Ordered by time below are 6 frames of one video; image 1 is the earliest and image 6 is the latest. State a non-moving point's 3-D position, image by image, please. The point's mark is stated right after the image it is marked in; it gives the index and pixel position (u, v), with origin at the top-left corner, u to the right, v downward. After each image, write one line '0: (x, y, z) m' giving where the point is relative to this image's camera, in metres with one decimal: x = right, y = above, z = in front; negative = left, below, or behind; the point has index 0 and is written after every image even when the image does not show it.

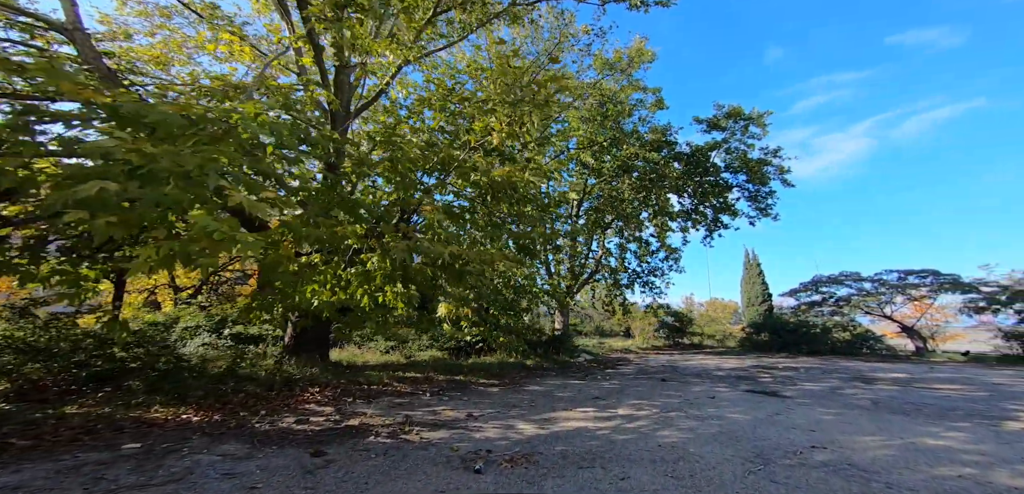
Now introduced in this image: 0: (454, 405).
0: (-0.7, -2.0, +5.3) m
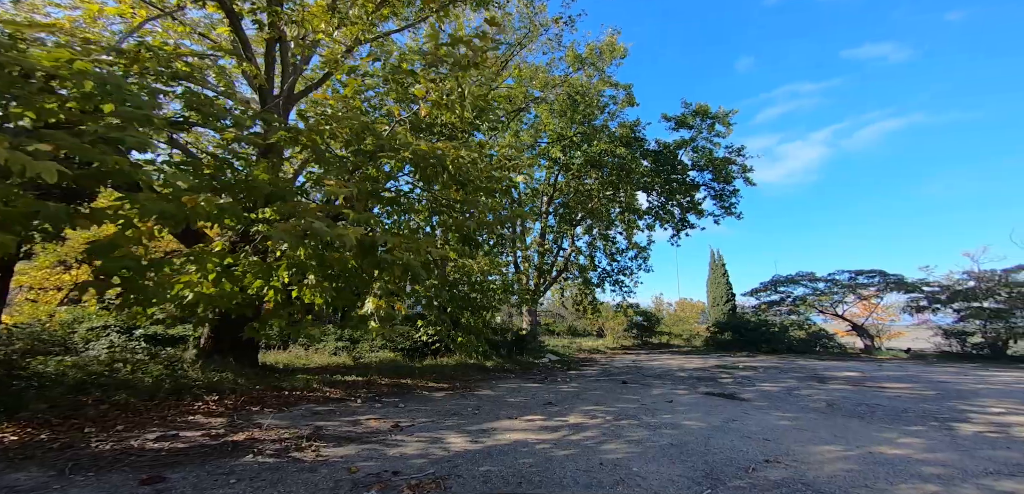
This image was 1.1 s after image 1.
0: (-1.4, -1.8, +4.8) m
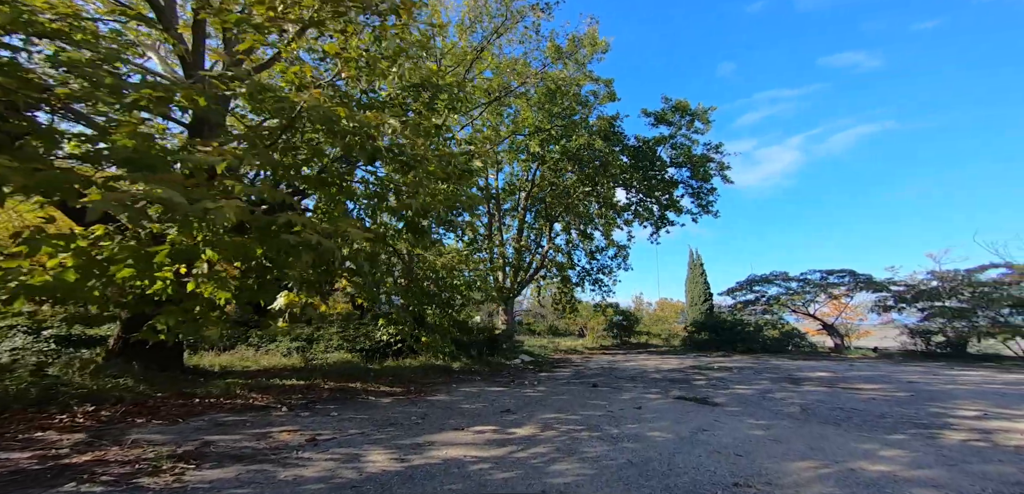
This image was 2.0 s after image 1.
0: (-2.0, -1.7, +4.1) m
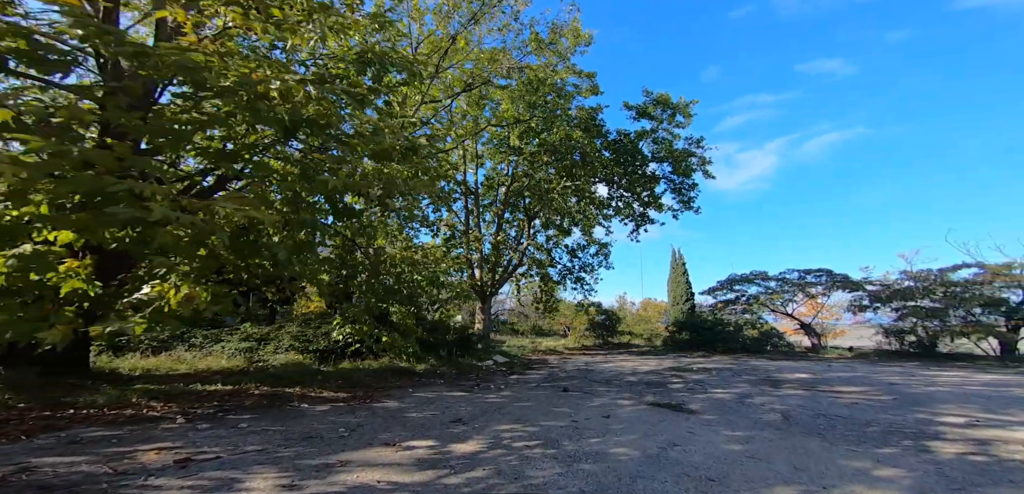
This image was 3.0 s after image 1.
0: (-2.5, -1.6, +3.4) m
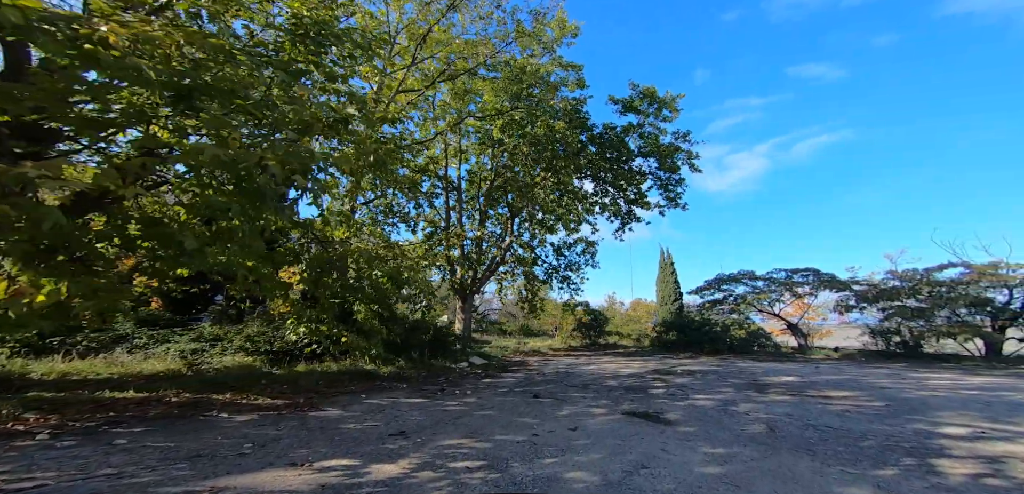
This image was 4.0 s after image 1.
0: (-3.0, -1.4, +2.7) m
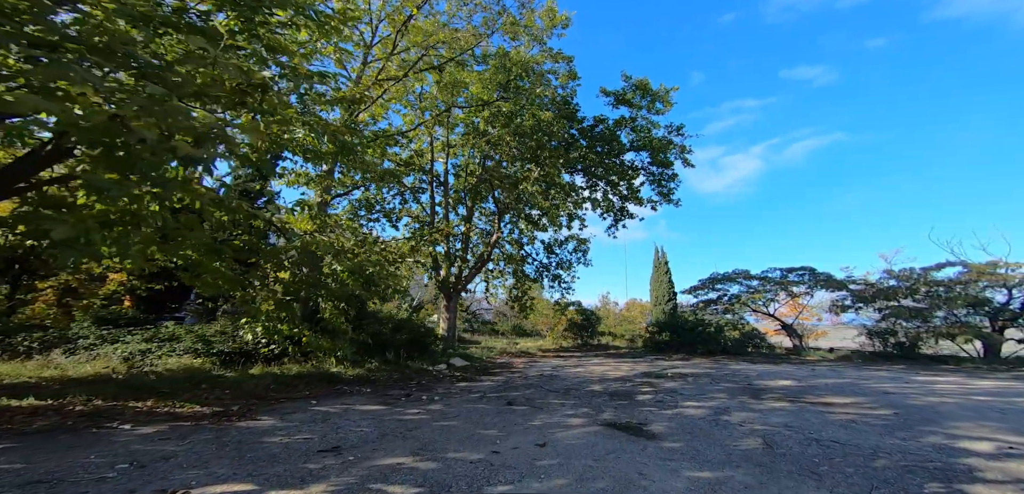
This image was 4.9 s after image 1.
0: (-3.4, -1.3, +2.0) m
